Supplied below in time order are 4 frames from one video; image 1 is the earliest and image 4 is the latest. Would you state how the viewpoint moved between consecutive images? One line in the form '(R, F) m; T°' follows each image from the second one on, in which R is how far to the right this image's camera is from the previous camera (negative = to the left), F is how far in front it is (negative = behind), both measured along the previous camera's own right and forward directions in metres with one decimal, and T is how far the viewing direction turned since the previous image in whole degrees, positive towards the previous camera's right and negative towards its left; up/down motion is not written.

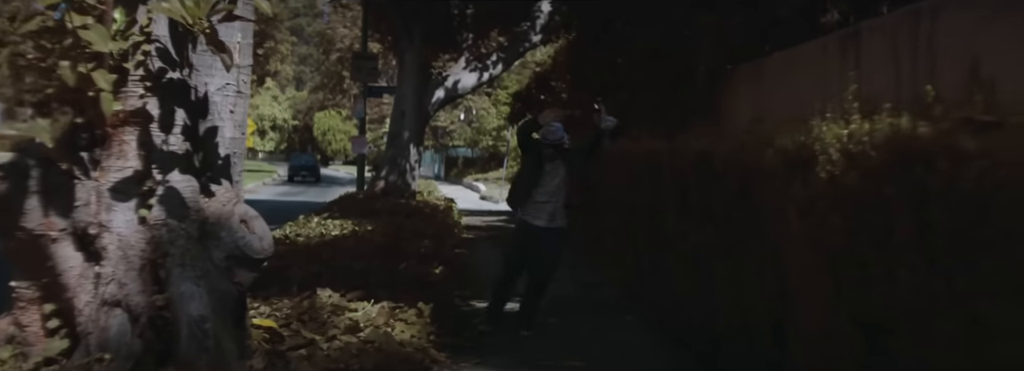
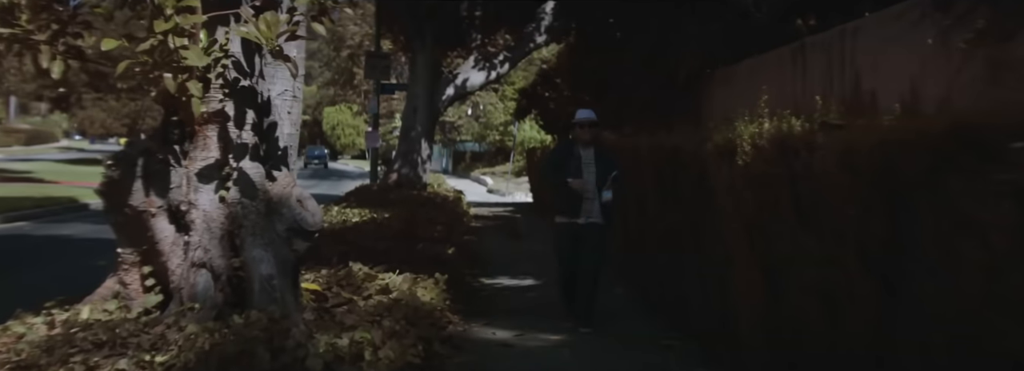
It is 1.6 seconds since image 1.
(0.0, -1.2) m; 0°
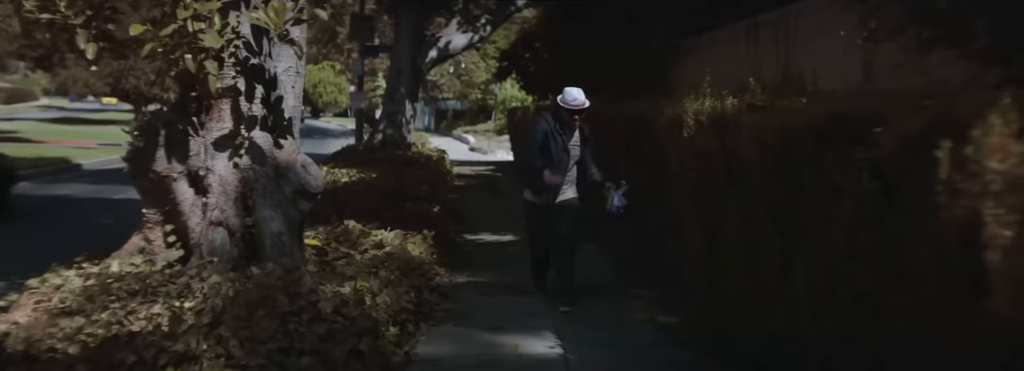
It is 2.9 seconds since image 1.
(0.0, -0.8) m; +1°
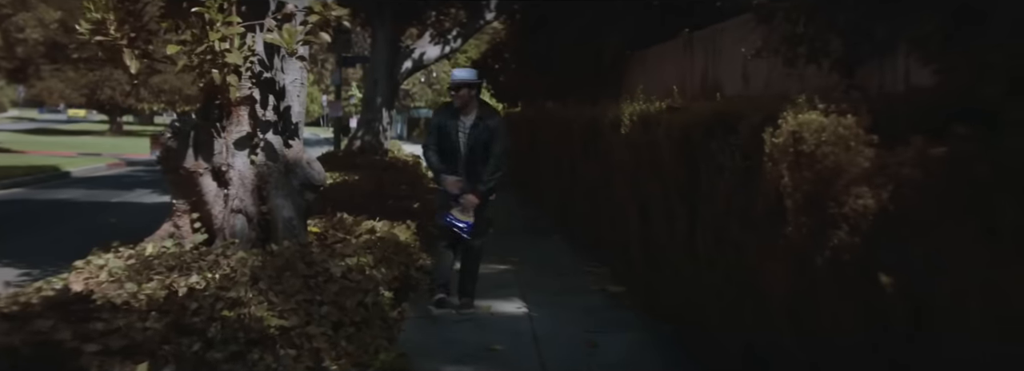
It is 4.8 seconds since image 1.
(0.0, -1.4) m; +2°
